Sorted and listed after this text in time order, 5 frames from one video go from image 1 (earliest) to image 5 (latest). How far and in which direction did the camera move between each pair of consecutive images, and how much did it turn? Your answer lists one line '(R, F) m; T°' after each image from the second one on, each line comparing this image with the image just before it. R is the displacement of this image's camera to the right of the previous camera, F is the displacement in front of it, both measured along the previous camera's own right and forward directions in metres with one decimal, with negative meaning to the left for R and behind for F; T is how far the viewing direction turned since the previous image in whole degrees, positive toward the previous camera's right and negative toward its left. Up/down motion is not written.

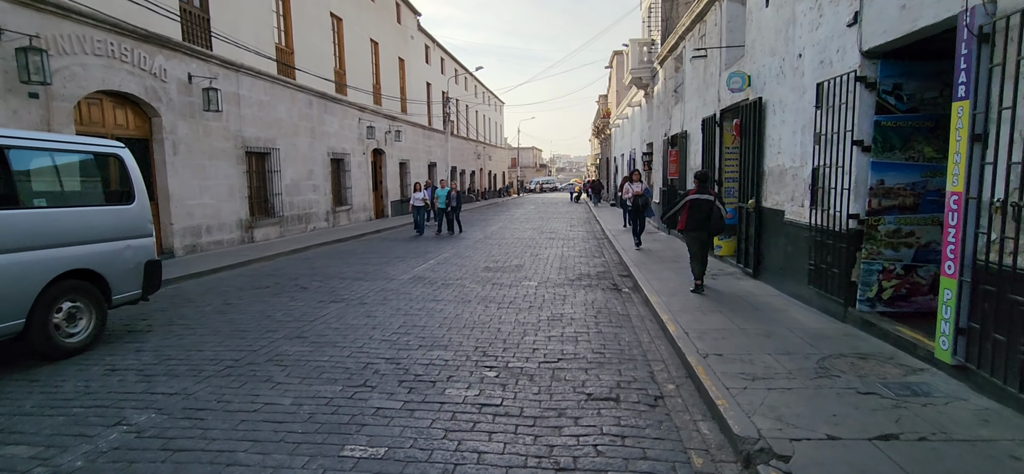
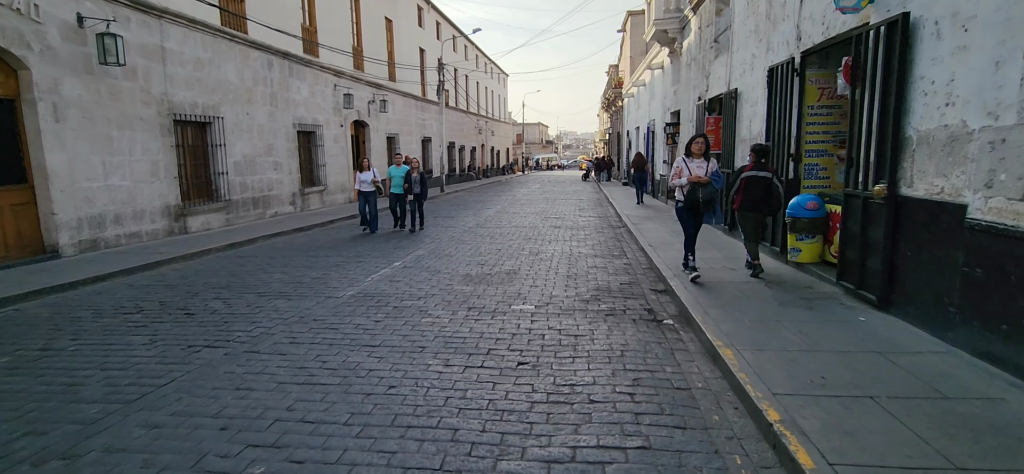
(+0.2, +2.9) m; -1°
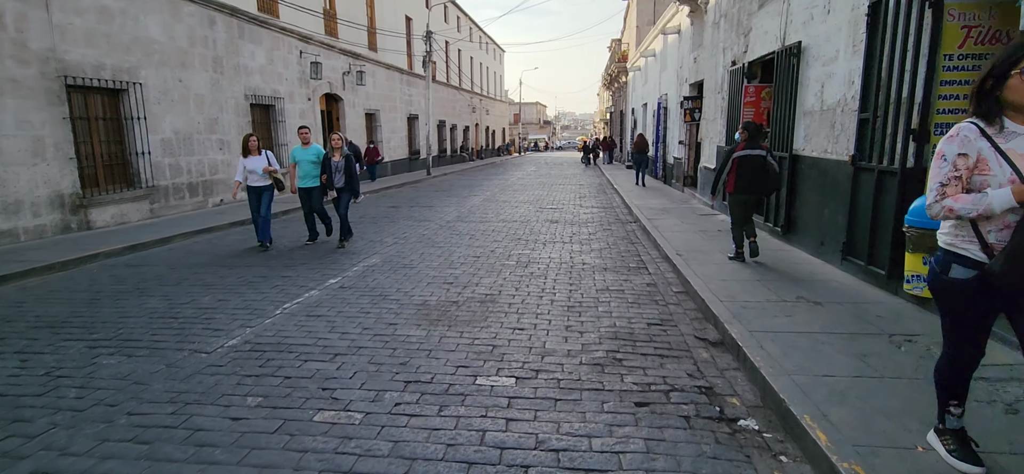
(+0.2, +2.5) m; 0°
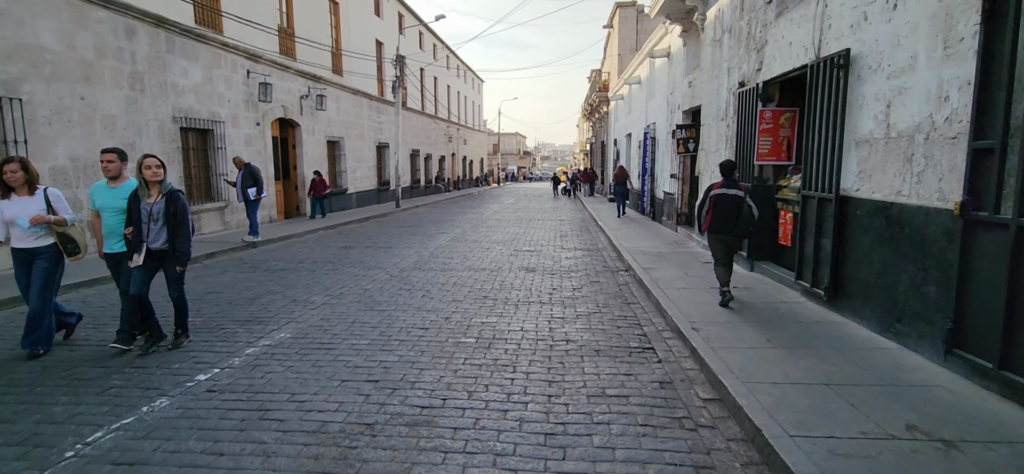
(+0.2, +1.9) m; +2°
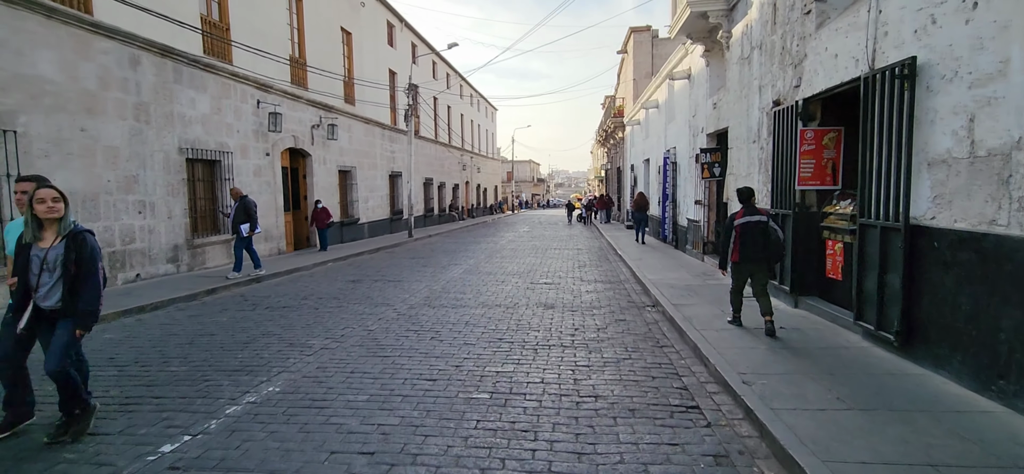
(0.0, +0.7) m; -1°
